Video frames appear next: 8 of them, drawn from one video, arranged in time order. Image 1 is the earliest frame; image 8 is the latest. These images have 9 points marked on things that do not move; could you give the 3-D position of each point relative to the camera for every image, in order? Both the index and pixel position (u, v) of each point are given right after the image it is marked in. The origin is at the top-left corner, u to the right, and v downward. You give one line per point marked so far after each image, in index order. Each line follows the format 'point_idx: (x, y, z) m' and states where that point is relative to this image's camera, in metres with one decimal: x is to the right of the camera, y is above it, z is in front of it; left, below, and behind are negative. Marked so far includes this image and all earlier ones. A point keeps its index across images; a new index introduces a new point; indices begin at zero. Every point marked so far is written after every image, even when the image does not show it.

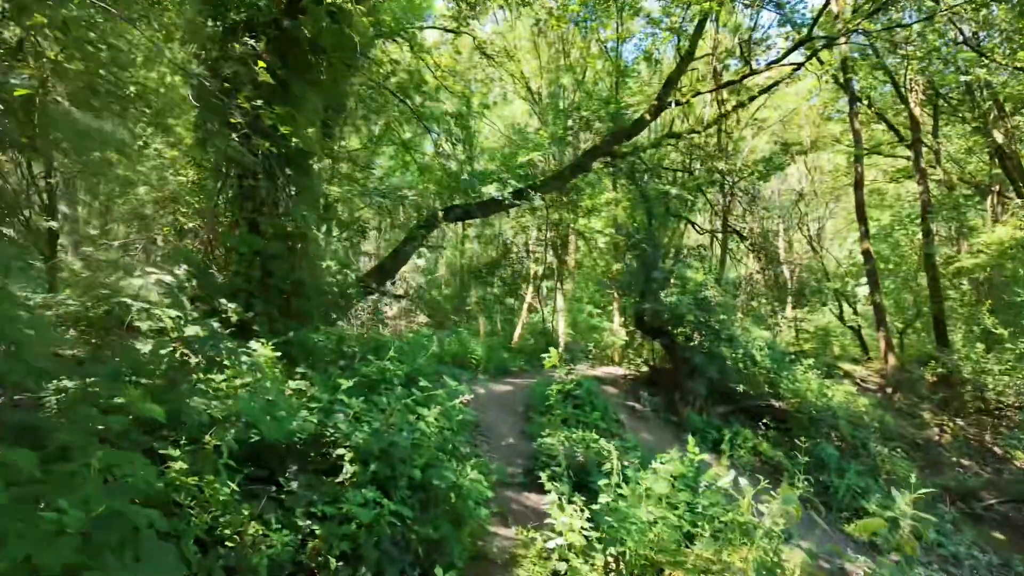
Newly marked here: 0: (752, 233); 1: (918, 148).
0: (+4.2, +0.9, +10.3) m
1: (+8.1, +2.8, +11.7) m
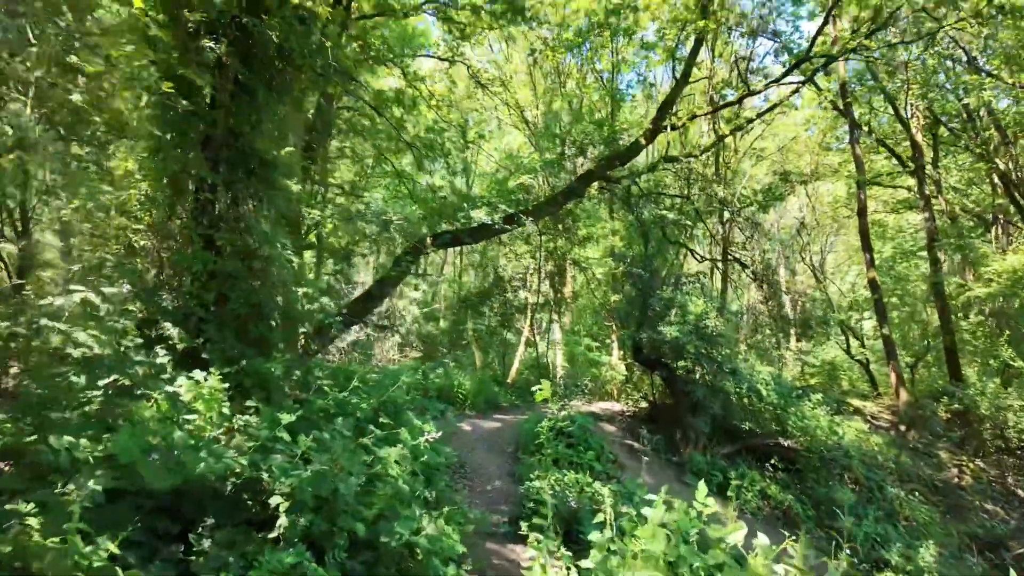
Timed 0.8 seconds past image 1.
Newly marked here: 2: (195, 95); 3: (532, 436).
0: (+4.1, +0.4, +9.9) m
1: (+8.0, +2.2, +11.4) m
2: (-2.2, +1.4, +4.2) m
3: (+0.4, -1.9, +7.5) m
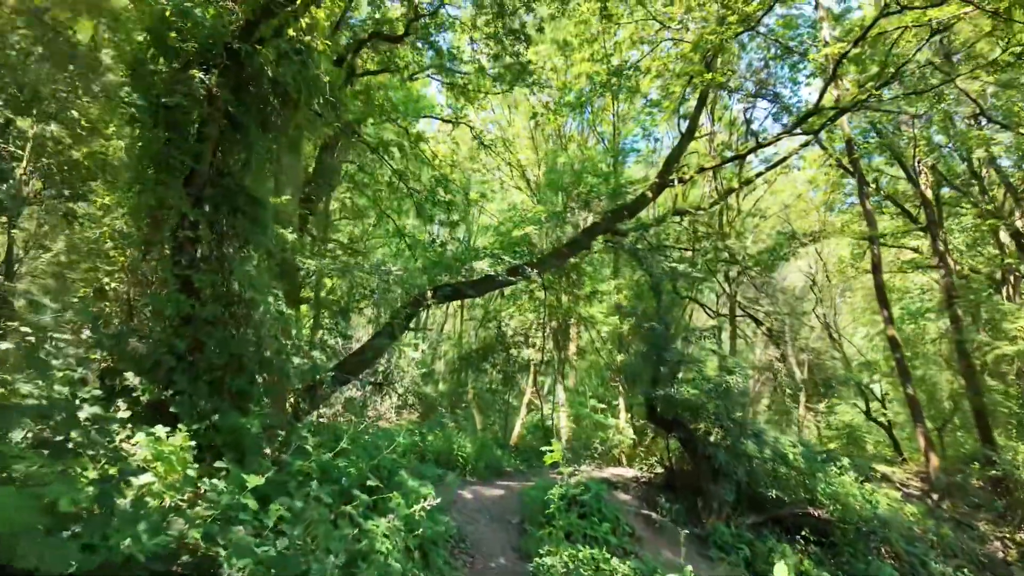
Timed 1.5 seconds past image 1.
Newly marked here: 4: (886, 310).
0: (+4.2, -0.5, +9.5) m
1: (+8.0, +1.1, +11.2) m
2: (-2.2, +1.1, +3.9) m
3: (+0.4, -2.5, +6.9) m
4: (+7.0, -0.4, +10.8) m
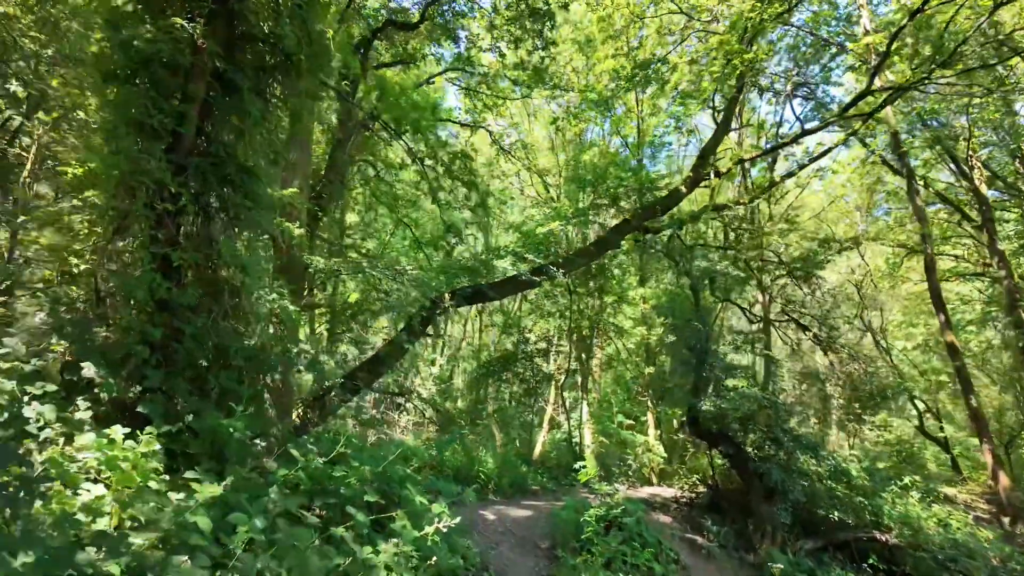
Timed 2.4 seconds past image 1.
0: (+4.5, -0.5, +8.8) m
1: (+8.4, +1.1, +10.4) m
2: (-2.0, +1.2, +3.4) m
3: (+0.7, -2.5, +6.2) m
4: (+7.4, -0.4, +10.0) m
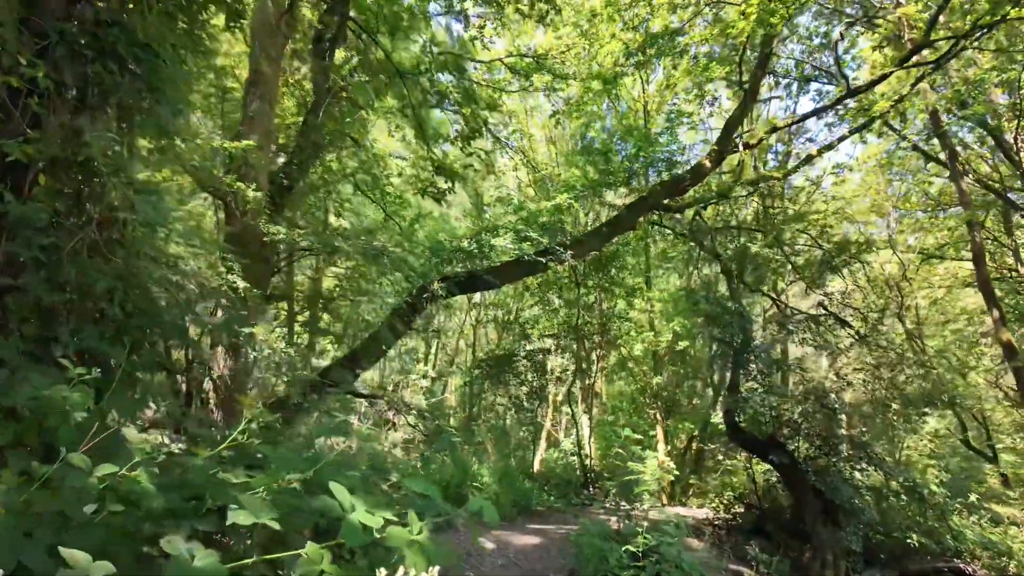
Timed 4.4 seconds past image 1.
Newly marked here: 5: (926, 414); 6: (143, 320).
0: (+4.5, -0.4, +7.7) m
1: (+8.4, +1.1, +9.4) m
2: (-2.0, +1.5, +2.3) m
3: (+0.7, -2.3, +5.0) m
4: (+7.4, -0.3, +9.0) m
5: (+5.1, -1.5, +7.3) m
6: (-1.5, -0.2, +2.4) m
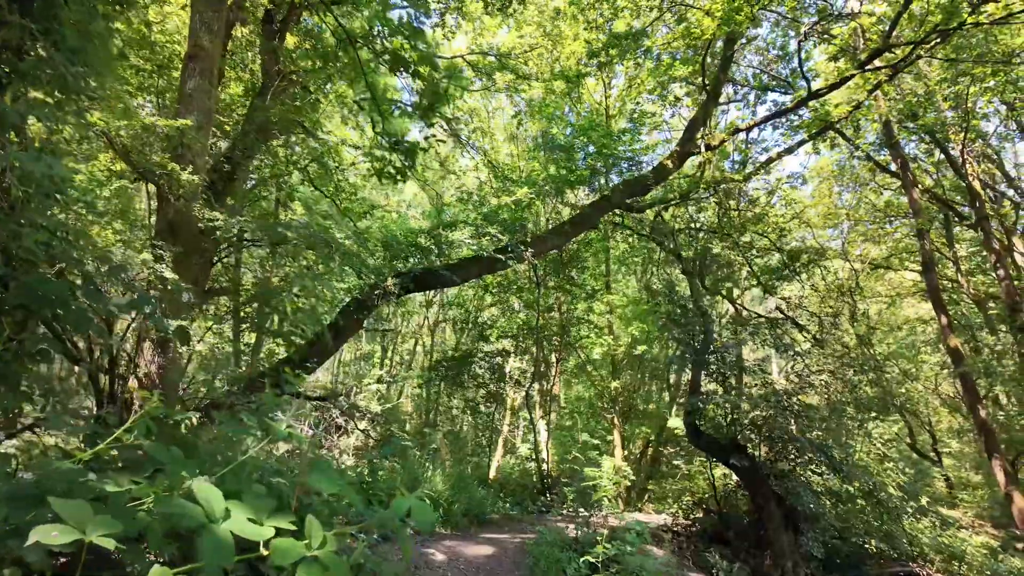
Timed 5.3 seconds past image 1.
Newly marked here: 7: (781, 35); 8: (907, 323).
0: (+4.0, -0.5, +7.8) m
1: (+7.7, +1.0, +9.8) m
2: (-2.1, +1.6, +2.0) m
3: (+0.3, -2.2, +4.8) m
4: (+6.7, -0.5, +9.2) m
5: (+4.6, -1.6, +7.4) m
6: (-1.6, -0.1, +2.0) m
7: (+4.4, +4.1, +9.6) m
8: (+8.7, -0.8, +13.0) m
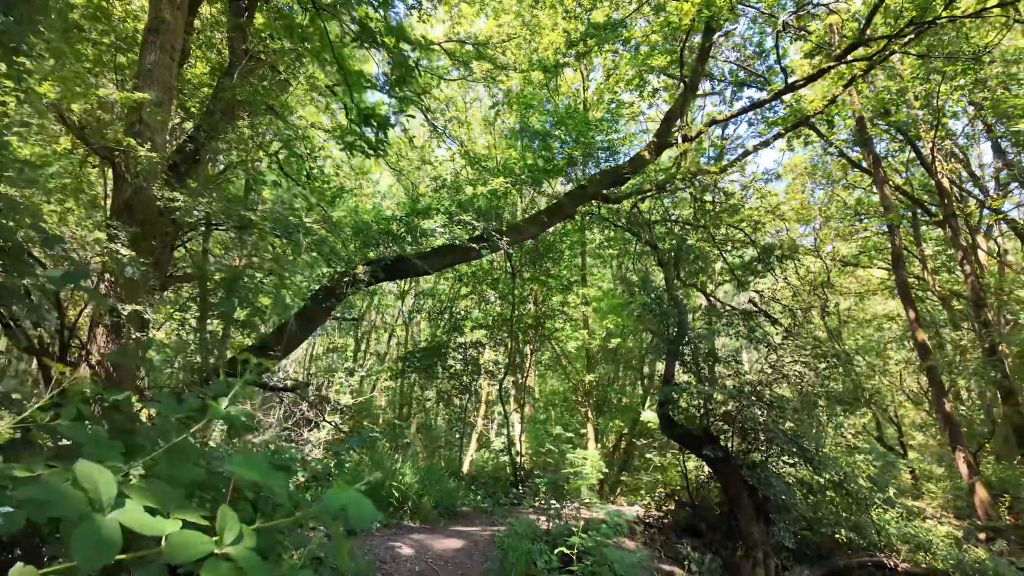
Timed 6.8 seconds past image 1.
0: (+3.6, -0.4, +7.8) m
1: (+7.3, +1.0, +9.9) m
2: (-2.2, +1.6, +1.8) m
3: (+0.1, -2.1, +4.7) m
4: (+6.3, -0.4, +9.4) m
5: (+4.2, -1.5, +7.5) m
6: (-1.7, 0.0, +1.8) m
7: (+4.0, +4.2, +9.6) m
8: (+8.2, -0.7, +13.3) m
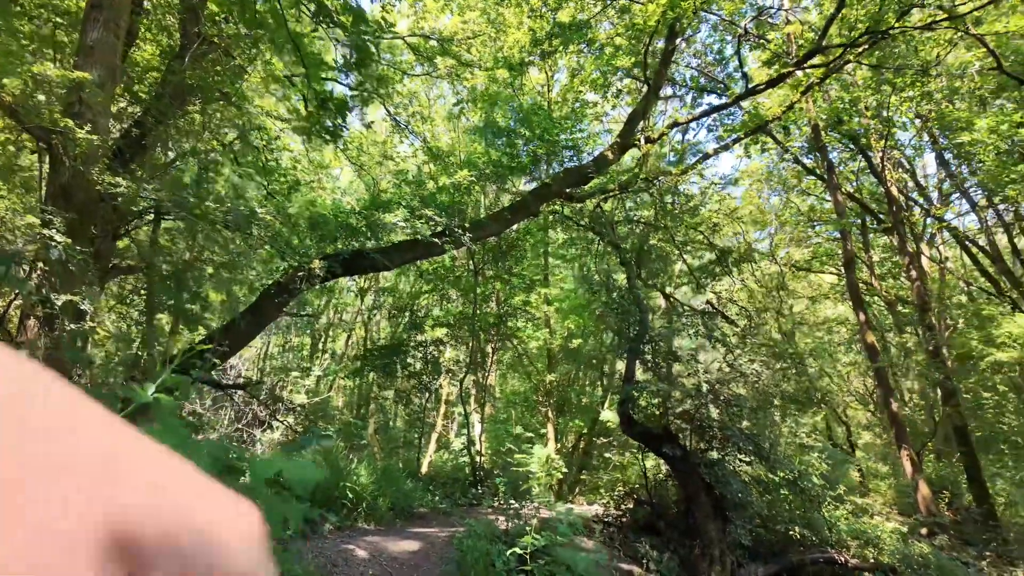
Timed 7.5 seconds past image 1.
0: (+3.1, -0.4, +8.0) m
1: (+6.7, +1.0, +10.3) m
2: (-2.3, +1.7, +1.6) m
3: (-0.2, -2.1, +4.6) m
4: (+5.7, -0.5, +9.7) m
5: (+3.7, -1.6, +7.6) m
6: (-1.8, +0.1, +1.7) m
7: (+3.5, +4.2, +9.8) m
8: (+7.3, -0.8, +13.7) m
